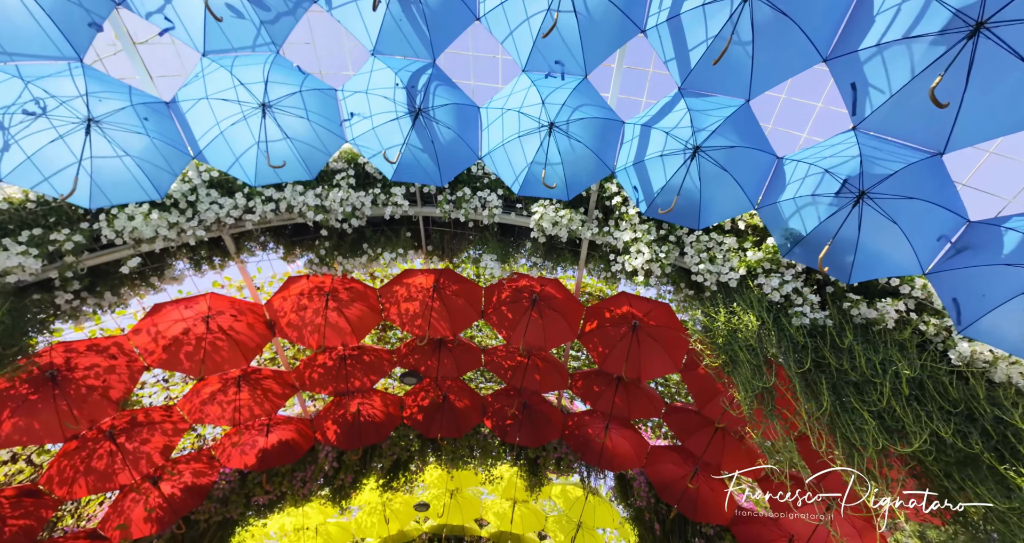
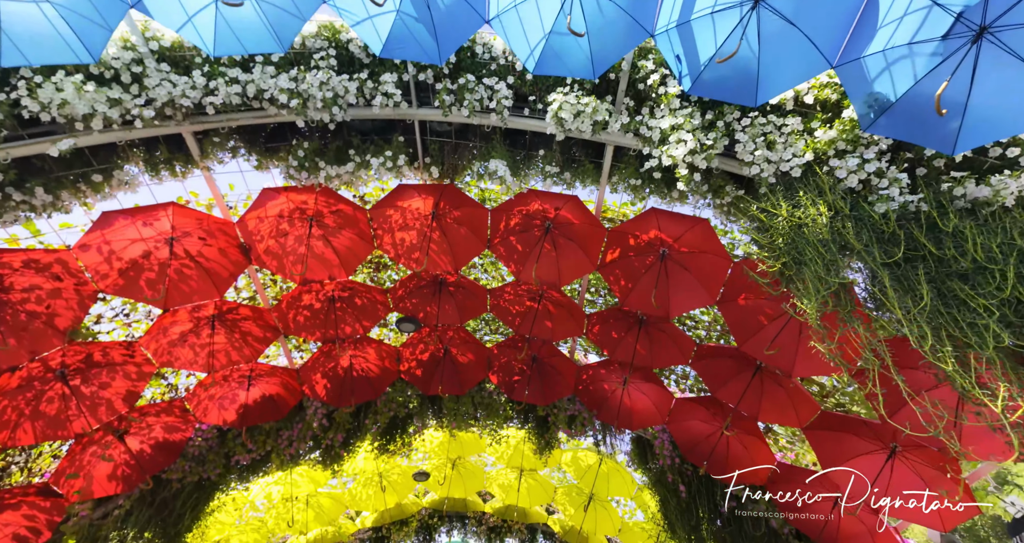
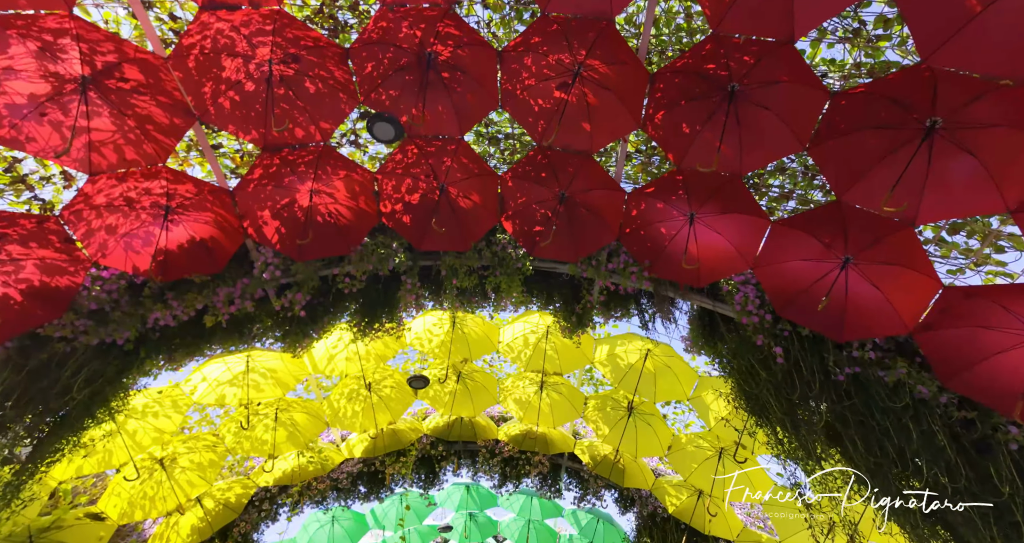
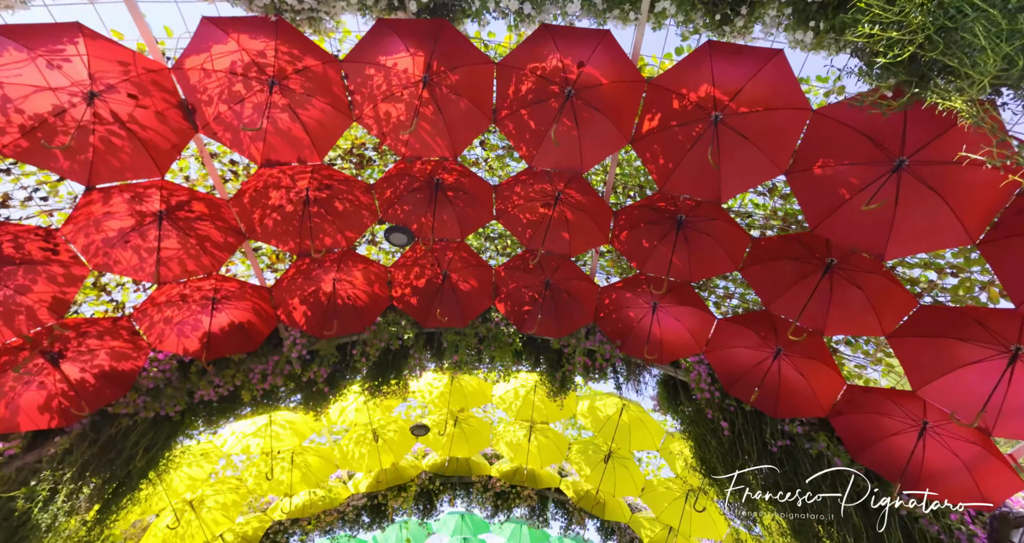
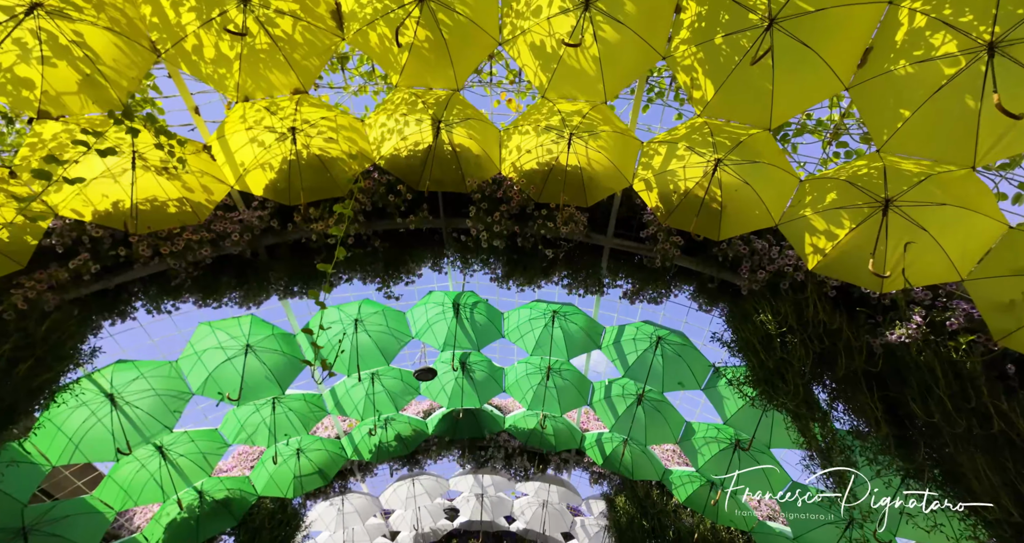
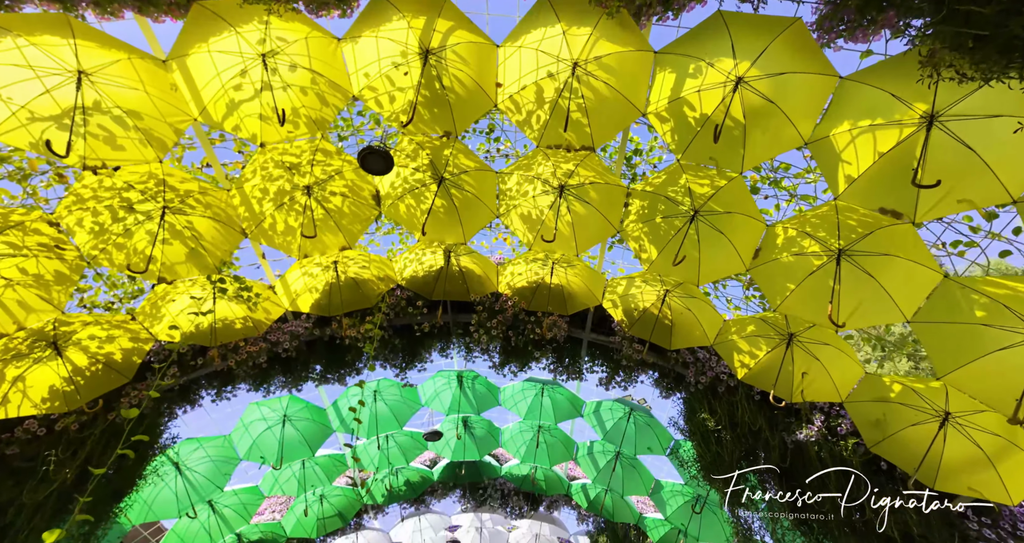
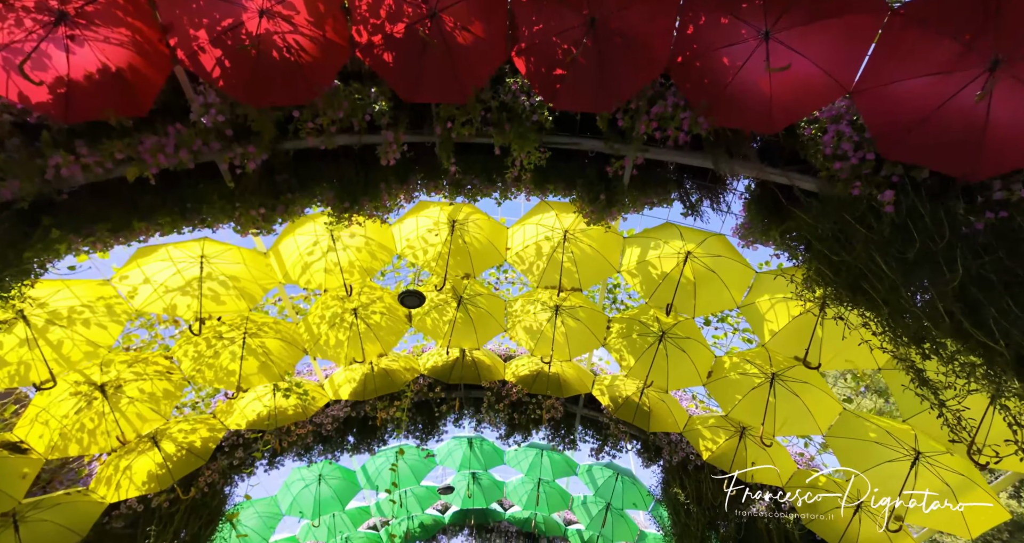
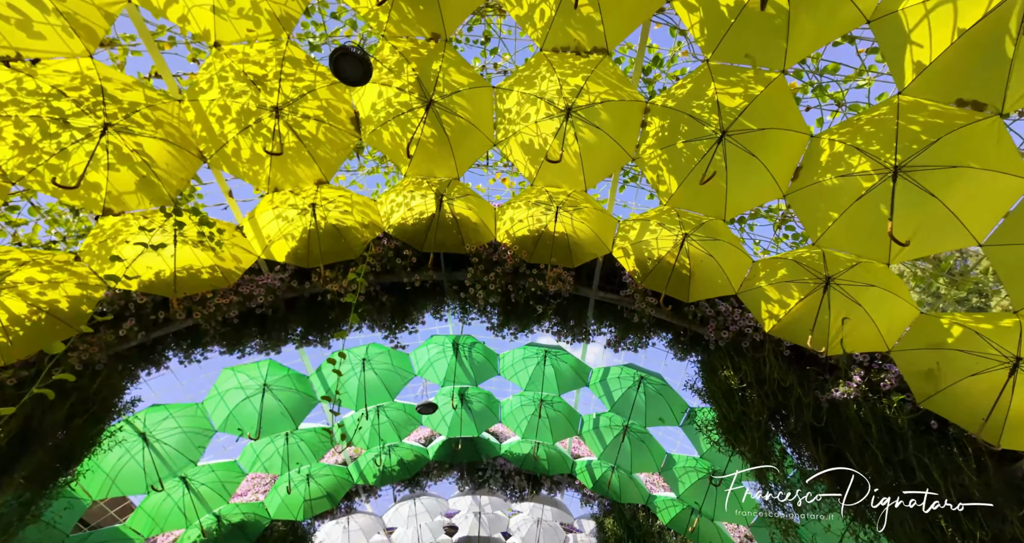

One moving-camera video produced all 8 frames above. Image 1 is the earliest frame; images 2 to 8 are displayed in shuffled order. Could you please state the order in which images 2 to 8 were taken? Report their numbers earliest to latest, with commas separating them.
2, 4, 3, 7, 6, 8, 5
